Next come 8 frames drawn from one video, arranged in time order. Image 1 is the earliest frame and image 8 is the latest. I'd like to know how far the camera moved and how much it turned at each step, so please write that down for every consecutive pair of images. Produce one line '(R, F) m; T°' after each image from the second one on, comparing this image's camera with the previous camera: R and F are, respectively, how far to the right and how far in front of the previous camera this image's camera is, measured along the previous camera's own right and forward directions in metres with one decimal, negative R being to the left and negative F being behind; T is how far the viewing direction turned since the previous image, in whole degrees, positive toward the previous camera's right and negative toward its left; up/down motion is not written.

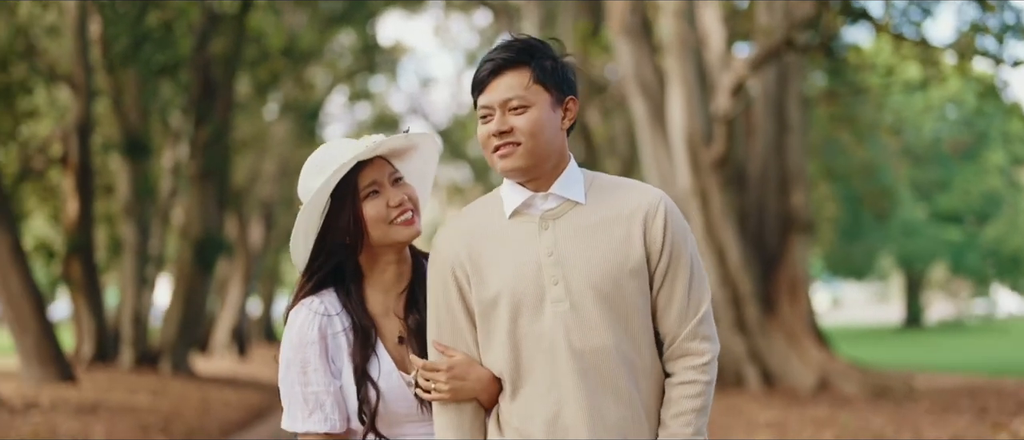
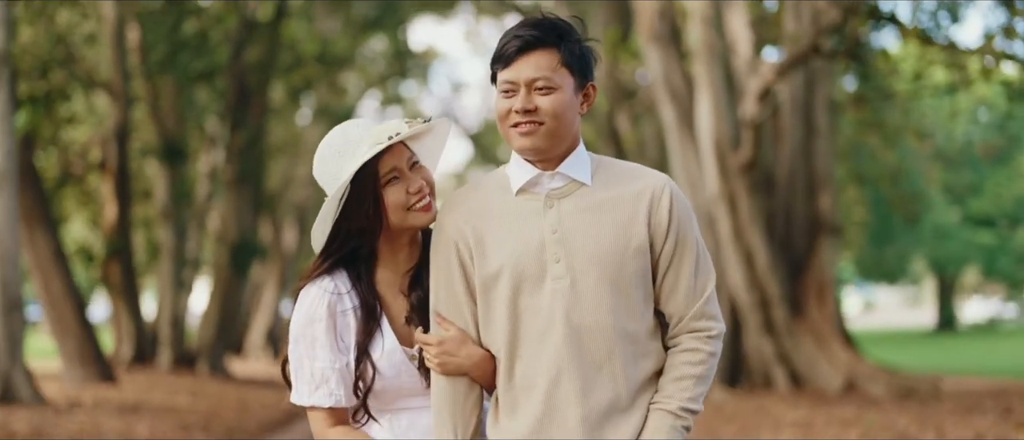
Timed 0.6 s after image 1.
(0.0, -0.3) m; -1°
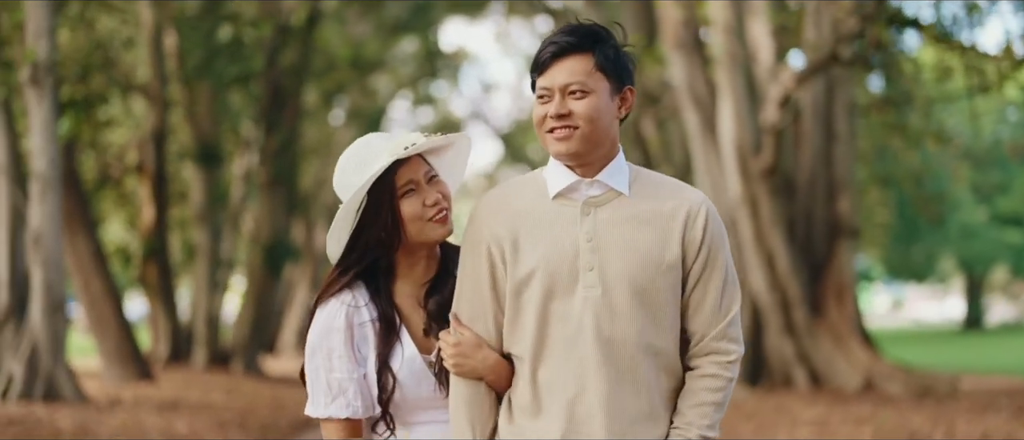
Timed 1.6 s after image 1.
(+0.1, -0.4) m; -1°
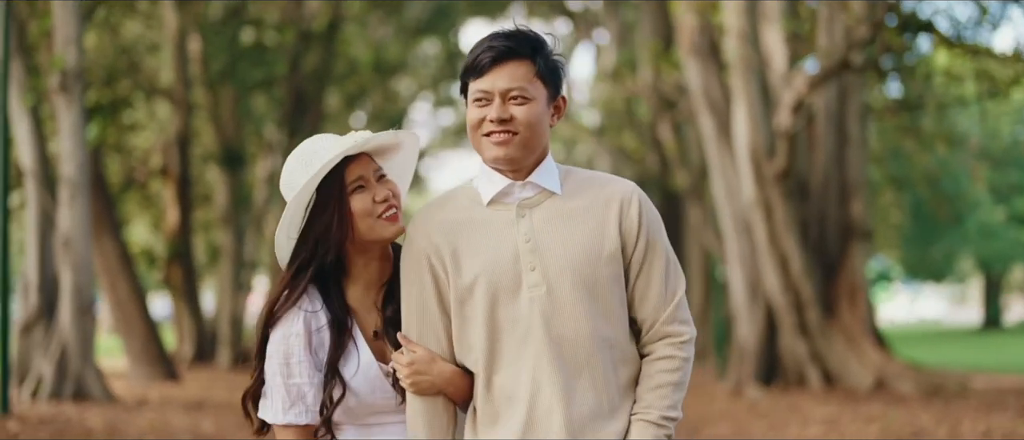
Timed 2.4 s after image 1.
(0.0, -0.3) m; -1°
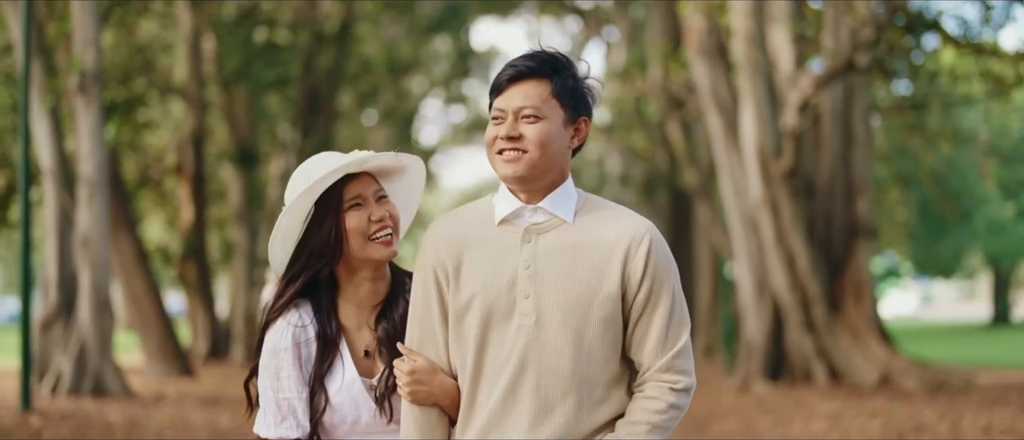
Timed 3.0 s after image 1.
(0.0, -0.3) m; 0°
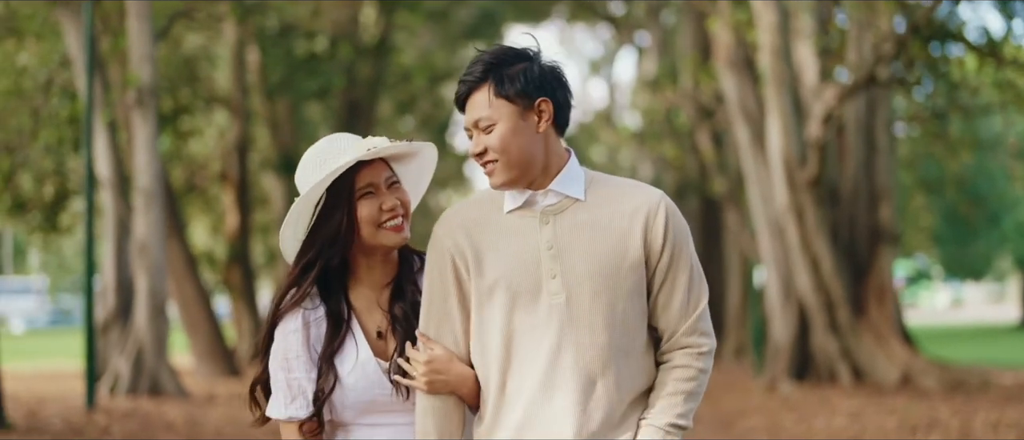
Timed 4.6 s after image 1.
(0.0, -0.7) m; -1°
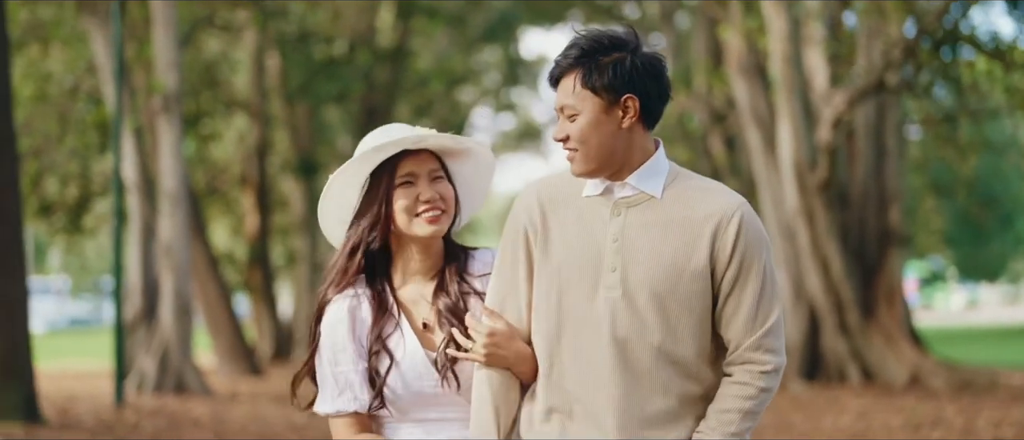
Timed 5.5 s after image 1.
(0.0, -0.4) m; -1°
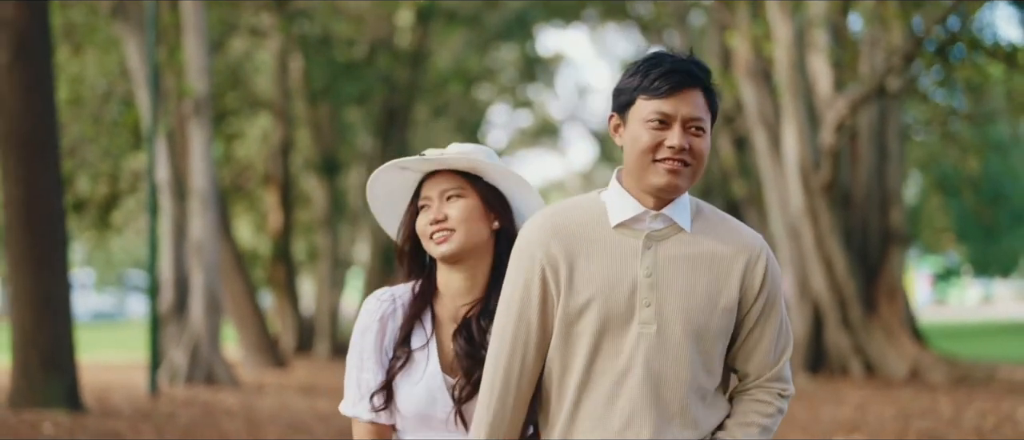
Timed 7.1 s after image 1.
(0.0, -0.7) m; -1°
